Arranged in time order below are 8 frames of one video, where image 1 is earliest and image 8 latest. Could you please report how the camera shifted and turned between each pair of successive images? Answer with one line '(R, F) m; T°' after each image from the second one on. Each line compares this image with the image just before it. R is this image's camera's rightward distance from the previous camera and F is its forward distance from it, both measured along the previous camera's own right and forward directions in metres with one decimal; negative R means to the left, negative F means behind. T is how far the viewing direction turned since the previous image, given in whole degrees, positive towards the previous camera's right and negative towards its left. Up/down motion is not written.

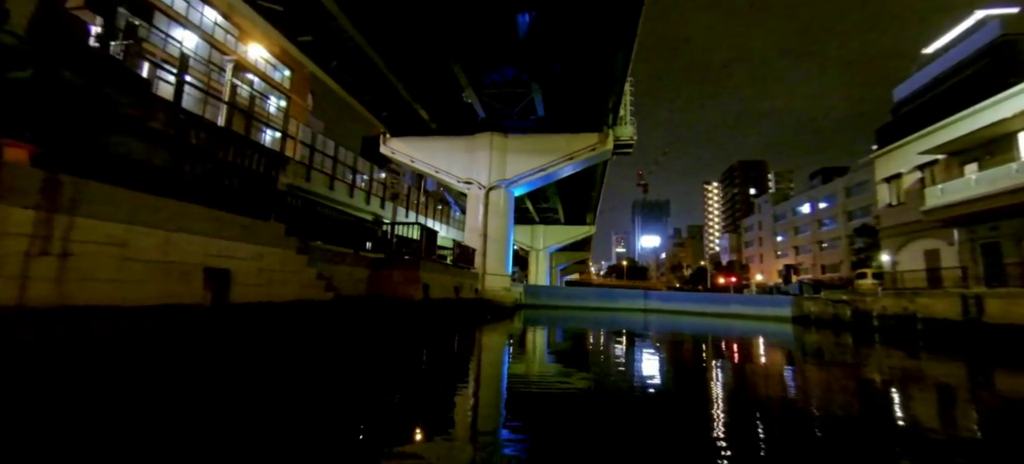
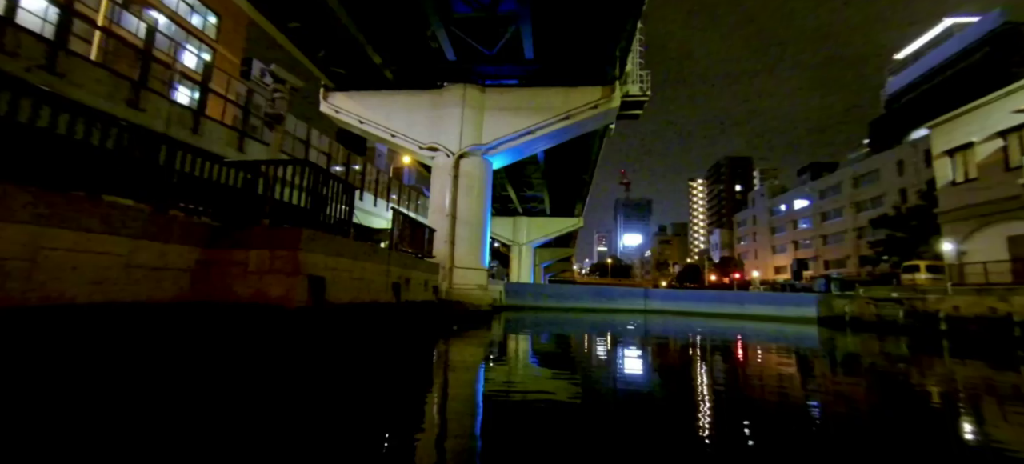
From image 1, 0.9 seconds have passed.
(+0.1, +2.6) m; +2°
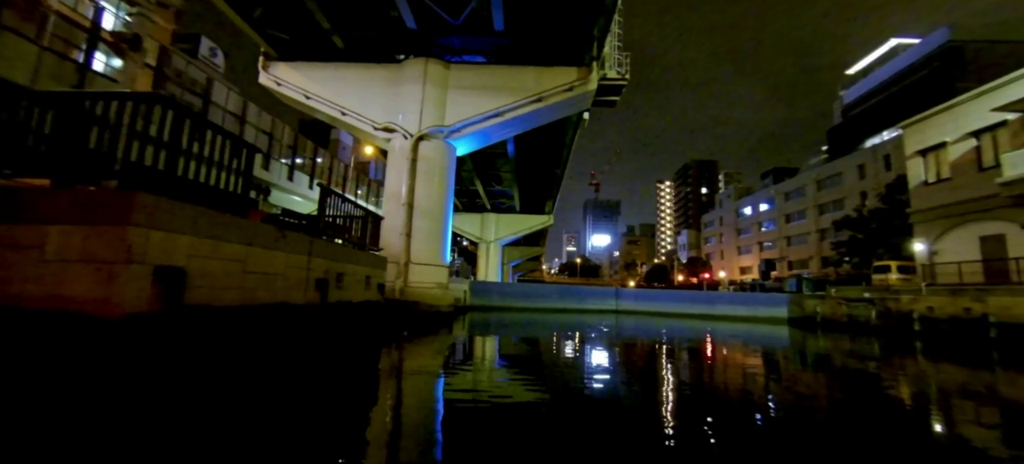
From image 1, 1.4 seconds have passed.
(+0.1, +0.8) m; +4°
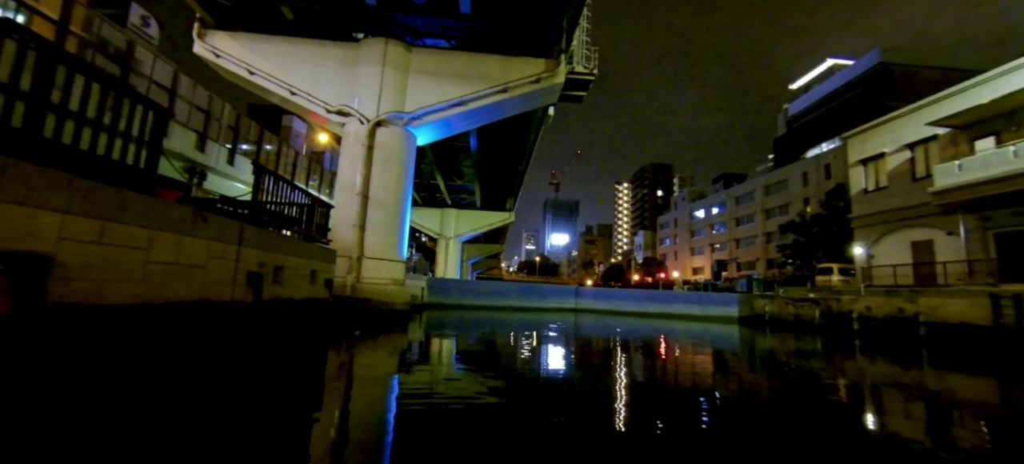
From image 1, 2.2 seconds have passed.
(0.0, +0.2) m; +5°
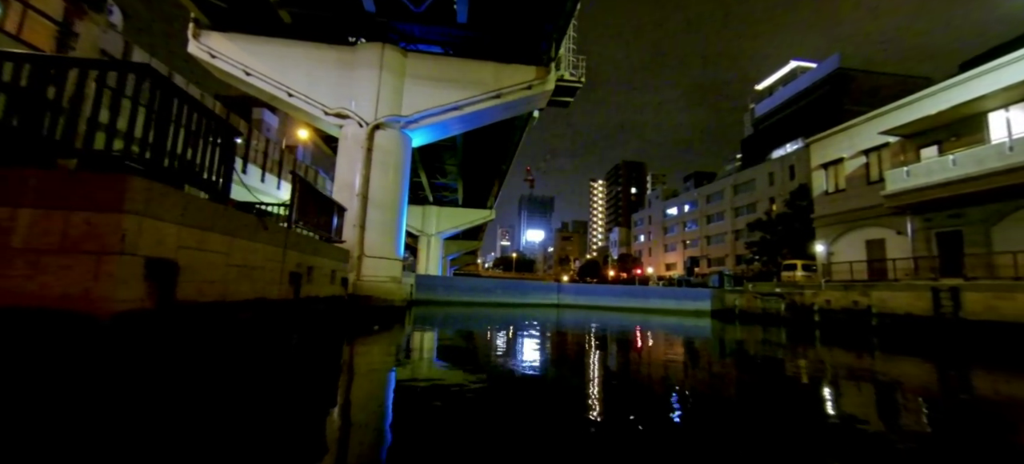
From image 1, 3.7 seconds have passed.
(-0.3, -0.4) m; +3°
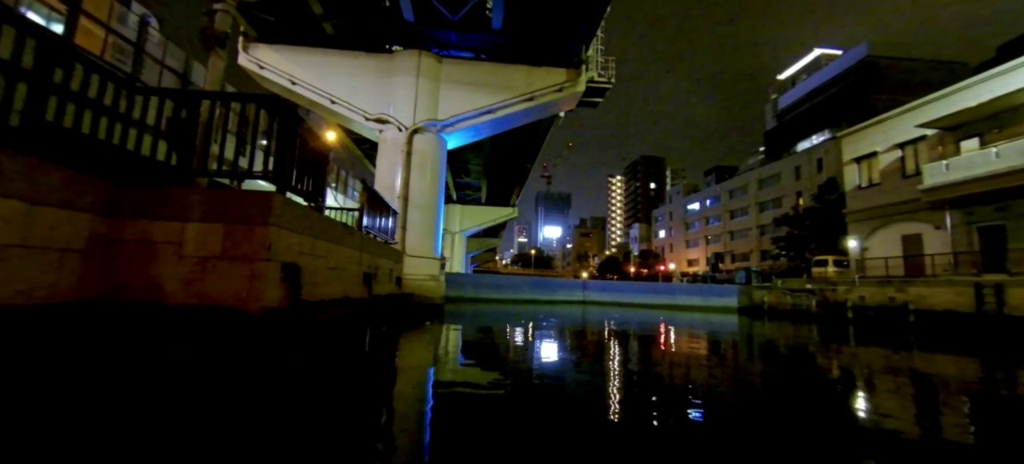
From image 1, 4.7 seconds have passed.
(-0.3, -0.2) m; -2°
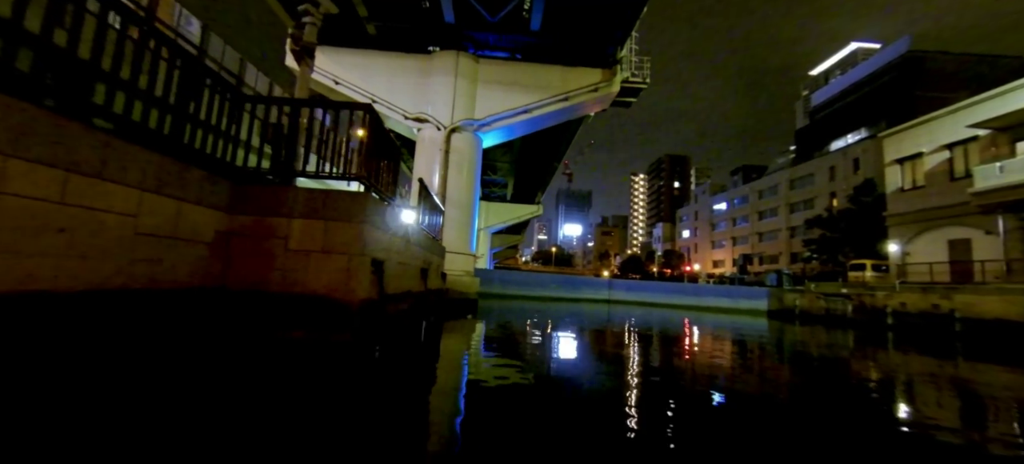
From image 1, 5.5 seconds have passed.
(-0.3, -0.1) m; -3°
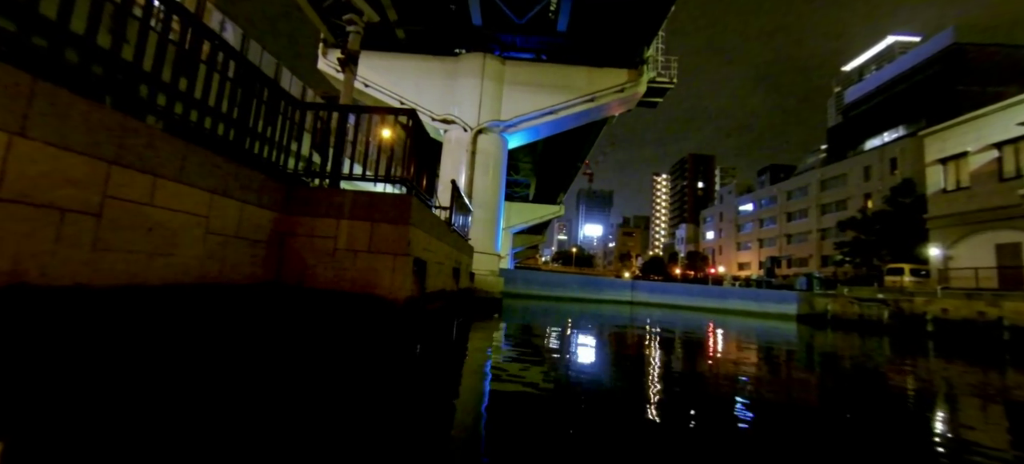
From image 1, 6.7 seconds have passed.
(-0.1, 0.0) m; -3°
